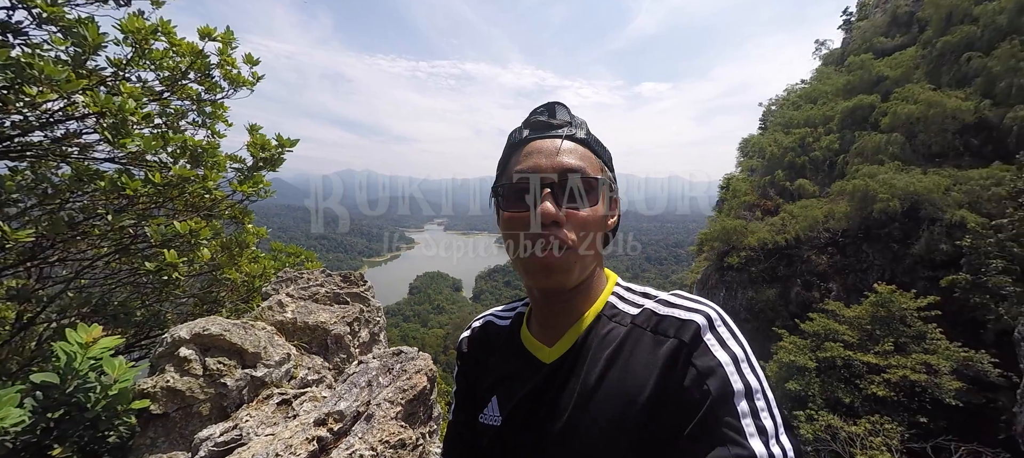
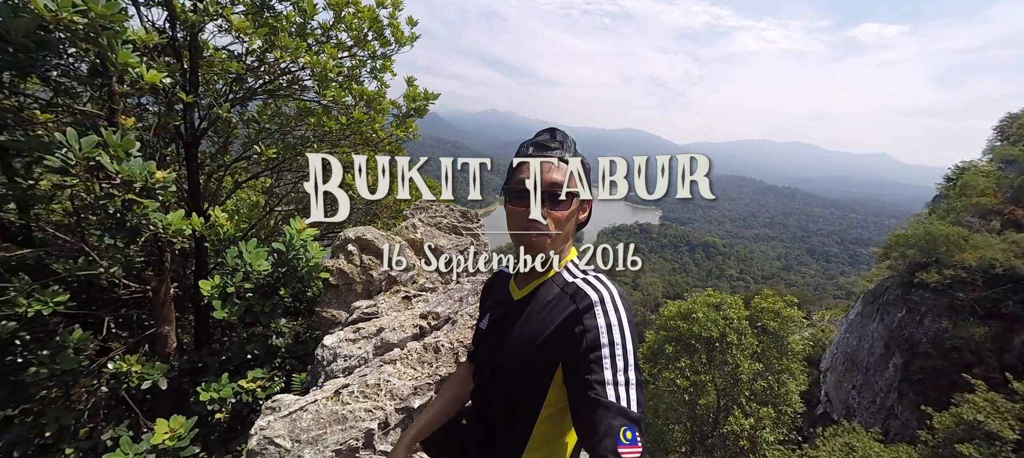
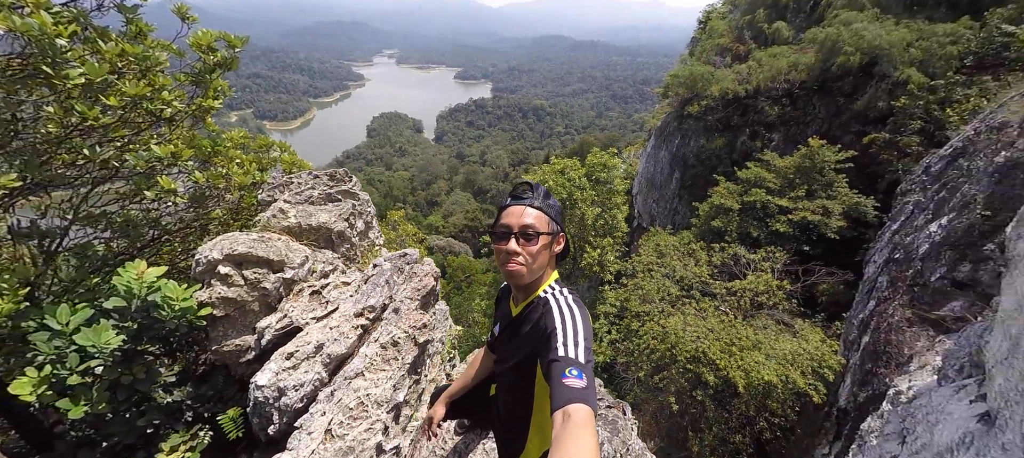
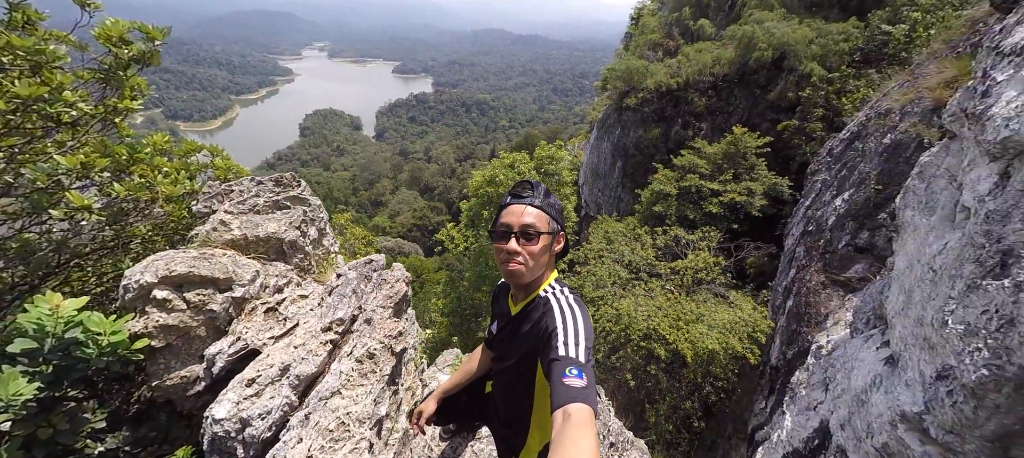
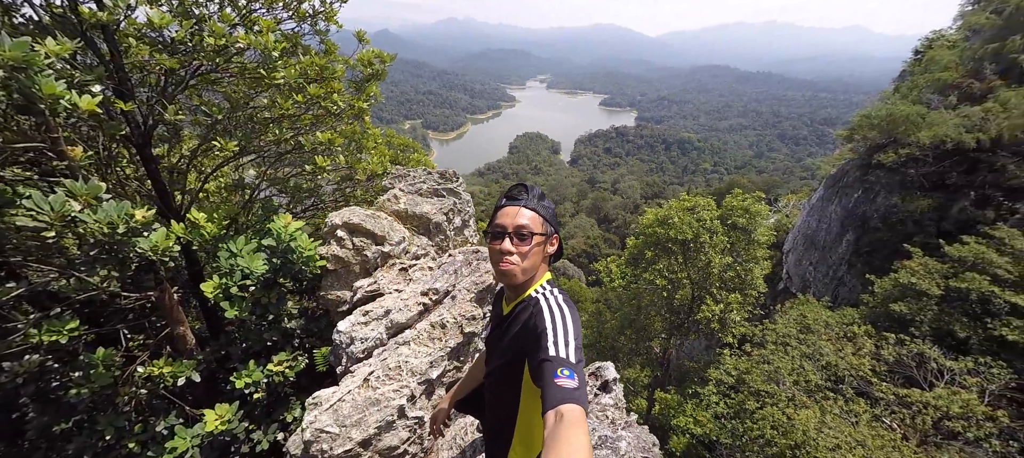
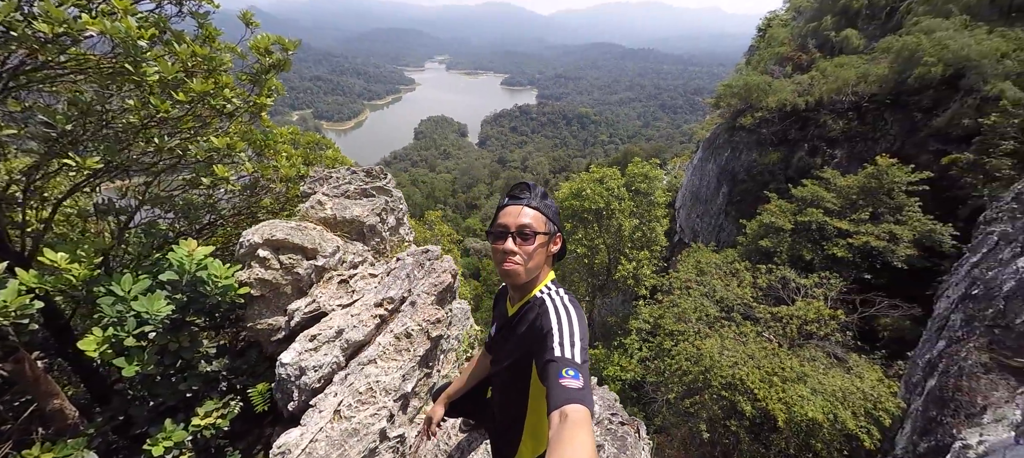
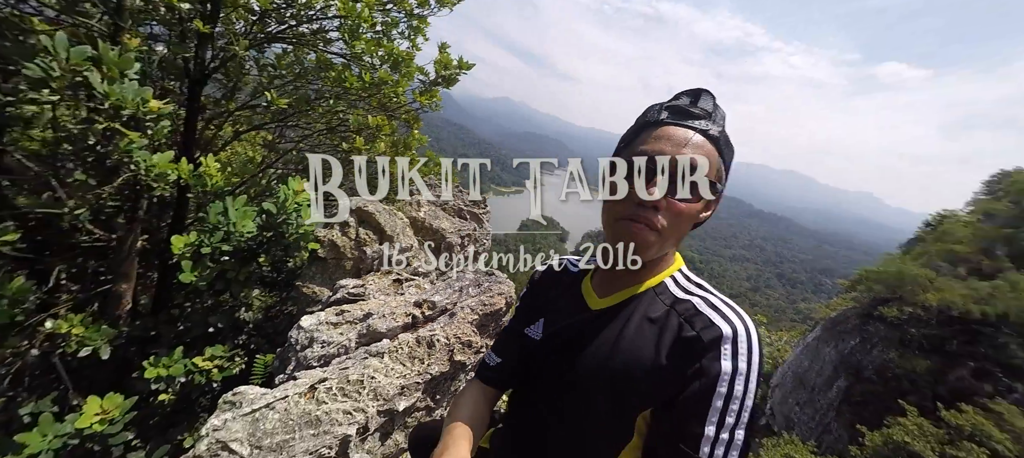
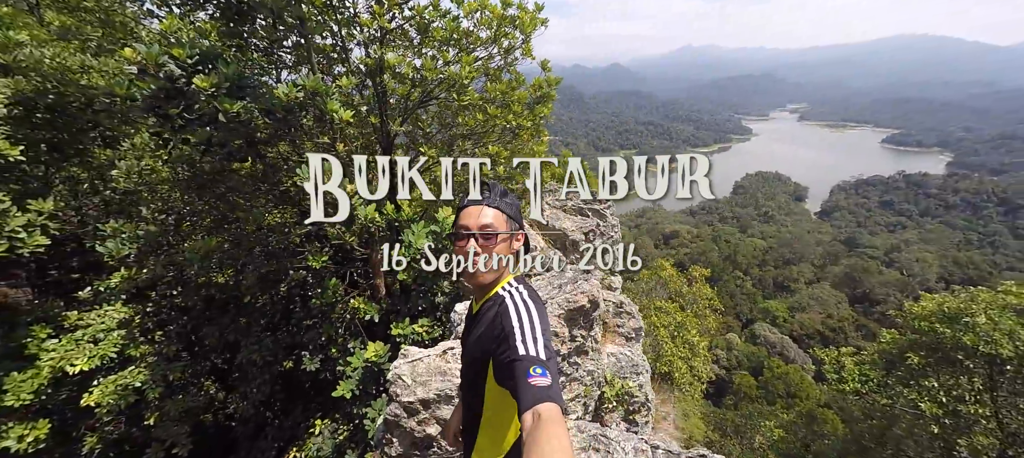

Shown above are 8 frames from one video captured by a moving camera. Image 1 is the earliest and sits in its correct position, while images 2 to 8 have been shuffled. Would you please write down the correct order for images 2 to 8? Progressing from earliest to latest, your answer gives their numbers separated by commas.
7, 2, 8, 5, 6, 3, 4
